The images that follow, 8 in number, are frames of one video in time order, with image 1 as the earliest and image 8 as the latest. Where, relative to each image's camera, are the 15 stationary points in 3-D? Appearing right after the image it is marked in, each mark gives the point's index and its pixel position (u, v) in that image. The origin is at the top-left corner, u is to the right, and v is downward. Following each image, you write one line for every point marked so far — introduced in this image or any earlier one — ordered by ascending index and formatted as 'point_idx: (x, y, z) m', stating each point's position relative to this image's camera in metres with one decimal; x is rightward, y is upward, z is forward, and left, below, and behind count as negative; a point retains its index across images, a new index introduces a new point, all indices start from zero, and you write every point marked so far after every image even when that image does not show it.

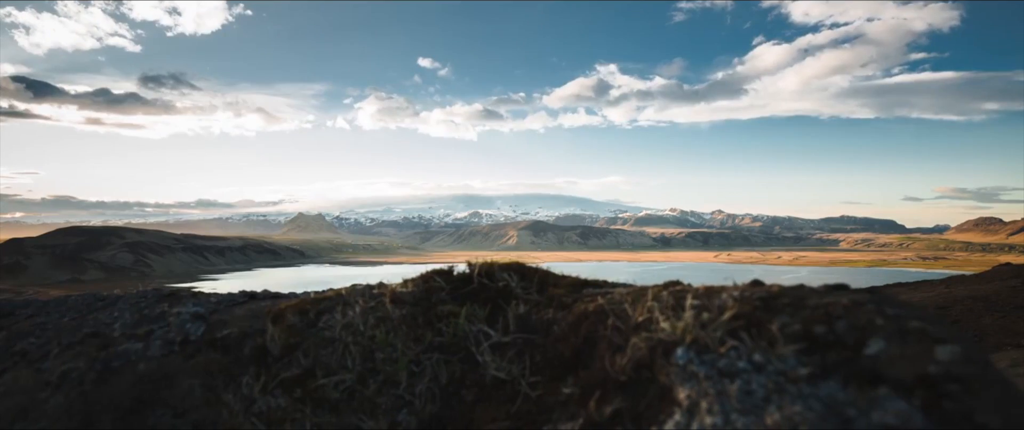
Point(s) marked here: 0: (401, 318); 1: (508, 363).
0: (-1.1, -1.0, +4.9) m
1: (0.0, -1.3, +4.4) m
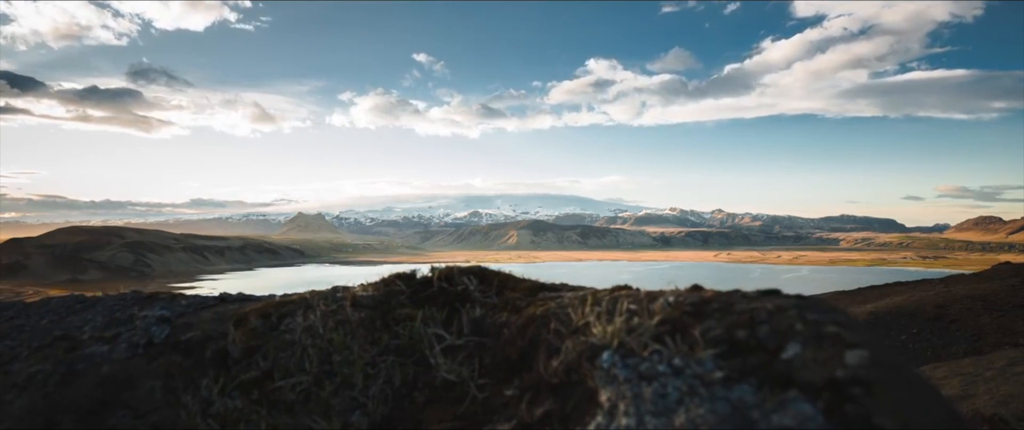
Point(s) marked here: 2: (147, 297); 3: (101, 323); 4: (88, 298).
0: (-1.6, -1.1, +5.1) m
1: (-0.5, -1.4, +4.5) m
2: (-5.0, -1.1, +6.6) m
3: (-4.8, -1.3, +5.7) m
4: (-6.5, -1.3, +7.6) m
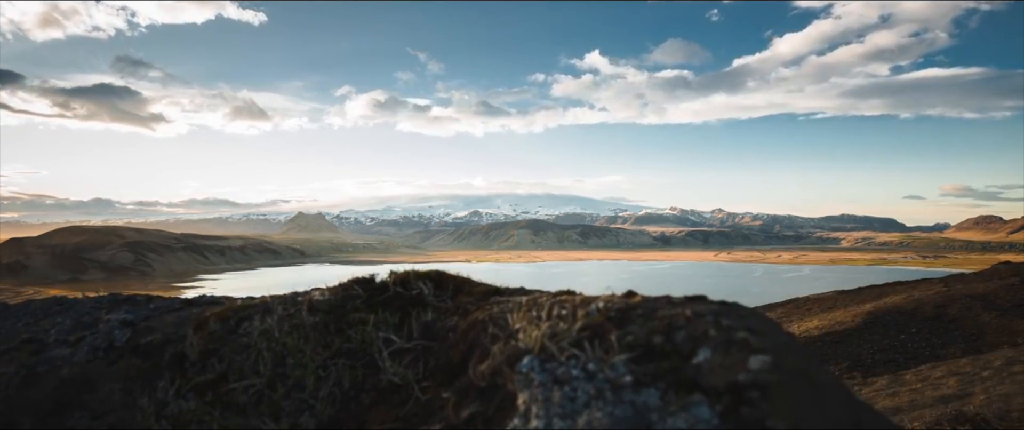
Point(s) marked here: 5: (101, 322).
0: (-2.1, -1.2, +5.2) m
1: (-1.0, -1.4, +4.7) m
2: (-5.5, -1.2, +6.8) m
3: (-5.3, -1.3, +5.9) m
4: (-7.1, -1.3, +7.8) m
5: (-4.8, -1.3, +5.7) m
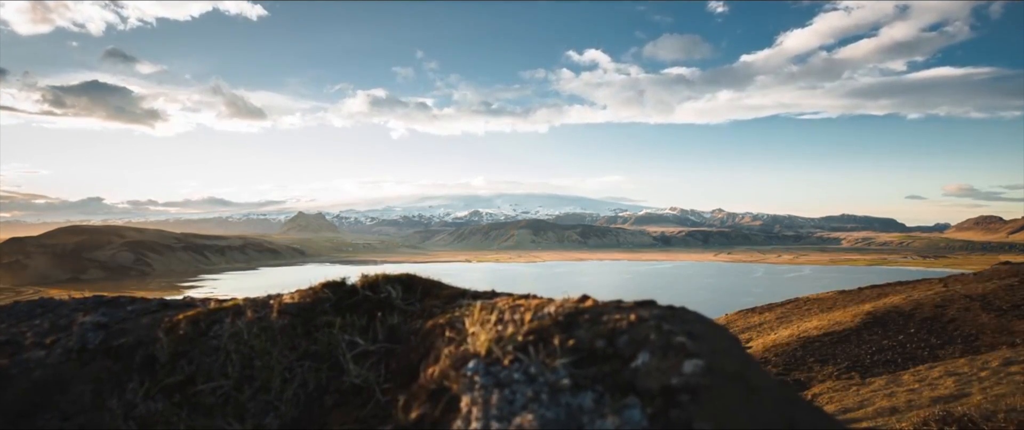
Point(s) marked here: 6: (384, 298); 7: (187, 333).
0: (-2.5, -1.2, +5.3) m
1: (-1.4, -1.5, +4.8) m
2: (-5.9, -1.2, +6.9) m
3: (-5.7, -1.4, +6.0) m
4: (-7.5, -1.4, +7.9) m
5: (-5.2, -1.3, +5.8) m
6: (-1.5, -0.9, +5.6) m
7: (-3.5, -1.3, +5.4) m
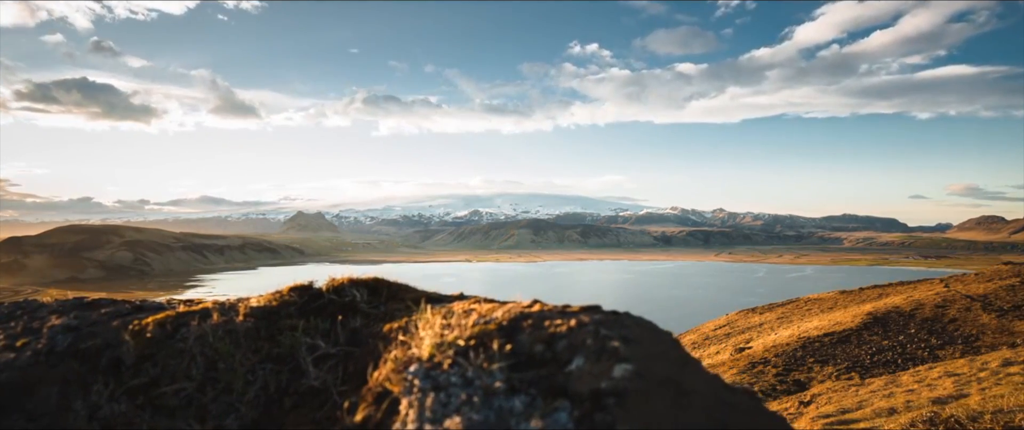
0: (-2.9, -1.3, +5.5) m
1: (-1.9, -1.6, +4.9) m
2: (-6.3, -1.3, +7.0) m
3: (-6.1, -1.4, +6.1) m
4: (-7.9, -1.4, +8.0) m
5: (-5.6, -1.4, +5.9) m
6: (-1.9, -1.0, +5.7) m
7: (-4.0, -1.3, +5.5) m
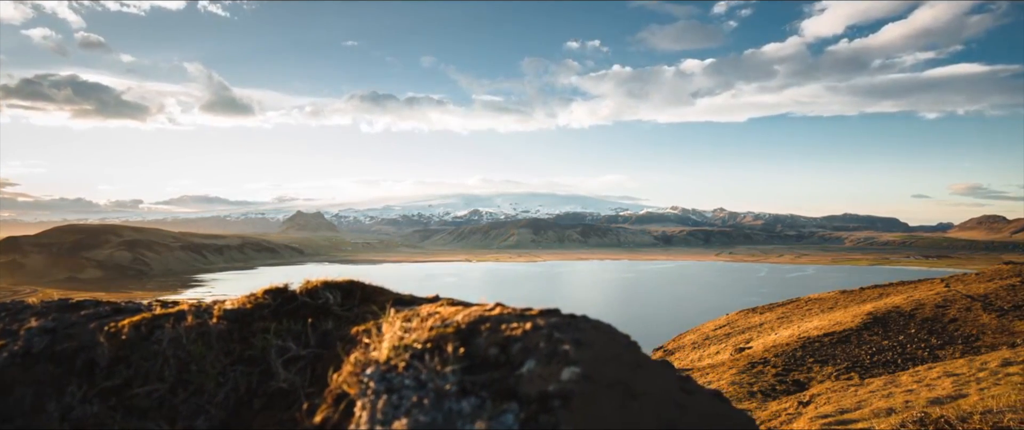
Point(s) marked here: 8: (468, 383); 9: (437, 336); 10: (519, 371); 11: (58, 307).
0: (-3.3, -1.3, +5.5) m
1: (-2.2, -1.6, +5.0) m
2: (-6.7, -1.3, +7.1) m
3: (-6.5, -1.5, +6.2) m
4: (-8.2, -1.5, +8.1) m
5: (-5.9, -1.4, +6.0) m
6: (-2.3, -1.0, +5.8) m
7: (-4.3, -1.4, +5.6) m
8: (-0.3, -1.2, +3.6) m
9: (-0.6, -1.0, +4.0) m
10: (+0.1, -1.2, +3.7) m
11: (-6.2, -1.3, +6.9) m
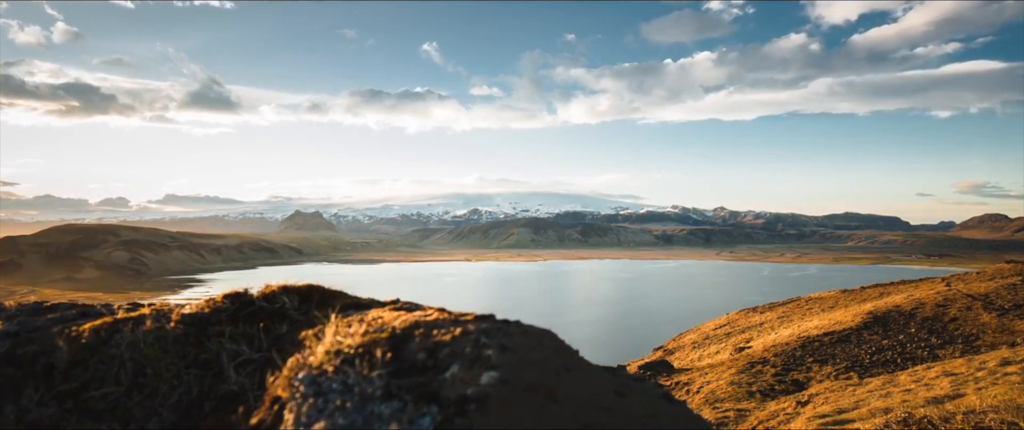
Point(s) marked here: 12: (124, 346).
0: (-3.9, -1.4, +5.7) m
1: (-2.8, -1.7, +5.2) m
2: (-7.3, -1.4, +7.3) m
3: (-7.1, -1.6, +6.4) m
4: (-8.8, -1.6, +8.3) m
5: (-6.5, -1.5, +6.2) m
6: (-2.8, -1.1, +6.0) m
7: (-4.9, -1.4, +5.7) m
8: (-0.9, -1.3, +3.8) m
9: (-1.2, -1.1, +4.2) m
10: (-0.5, -1.2, +3.8) m
11: (-6.8, -1.3, +7.0) m
12: (-4.4, -1.5, +5.6) m
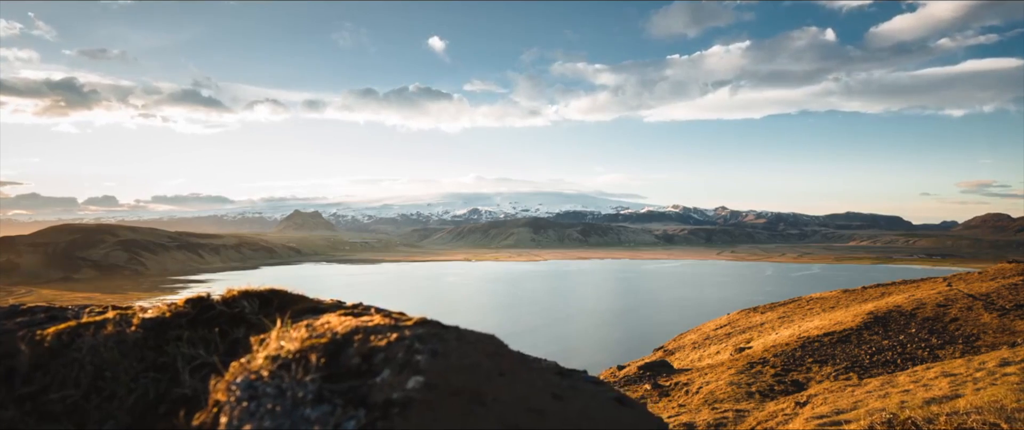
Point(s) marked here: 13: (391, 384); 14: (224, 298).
0: (-4.4, -1.5, +5.8) m
1: (-3.4, -1.8, +5.3) m
2: (-7.8, -1.5, +7.4) m
3: (-7.6, -1.6, +6.5) m
4: (-9.4, -1.6, +8.4) m
5: (-7.1, -1.6, +6.3) m
6: (-3.4, -1.2, +6.1) m
7: (-5.5, -1.5, +5.8) m
8: (-1.5, -1.4, +3.9) m
9: (-1.8, -1.1, +4.3) m
10: (-1.1, -1.3, +3.9) m
11: (-7.4, -1.4, +7.1) m
12: (-5.0, -1.6, +5.7) m
13: (-1.0, -1.3, +3.9) m
14: (-3.7, -1.1, +6.5) m
